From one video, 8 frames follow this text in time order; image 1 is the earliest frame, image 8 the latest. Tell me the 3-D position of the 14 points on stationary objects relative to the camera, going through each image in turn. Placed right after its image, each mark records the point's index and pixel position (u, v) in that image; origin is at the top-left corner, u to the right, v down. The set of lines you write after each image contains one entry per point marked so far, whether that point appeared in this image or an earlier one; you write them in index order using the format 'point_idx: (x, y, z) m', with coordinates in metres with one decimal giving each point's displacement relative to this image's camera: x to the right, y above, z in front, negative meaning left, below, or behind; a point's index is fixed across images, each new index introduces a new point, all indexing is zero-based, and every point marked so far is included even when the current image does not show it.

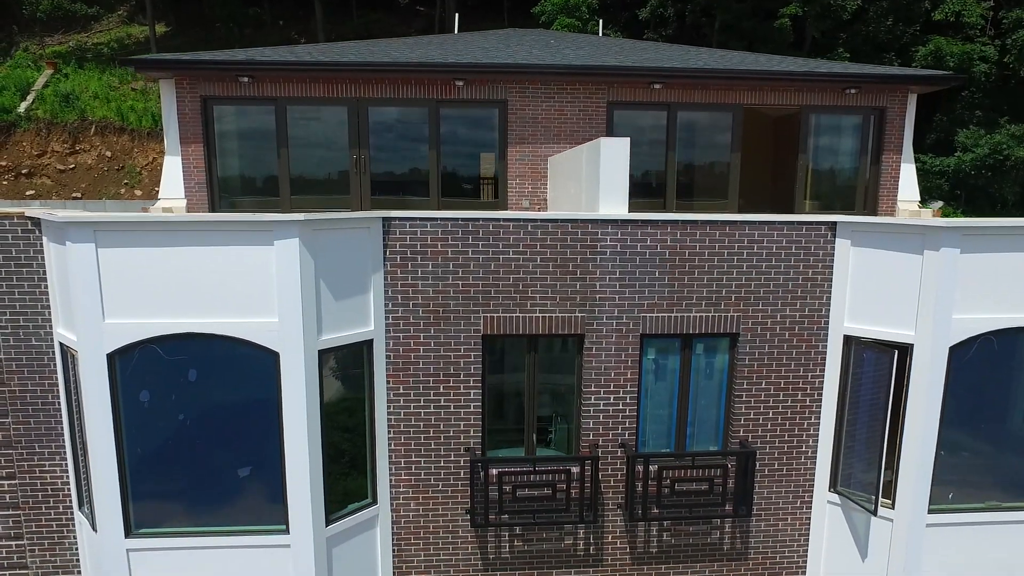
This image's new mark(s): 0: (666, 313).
0: (+1.4, -0.2, +6.6) m
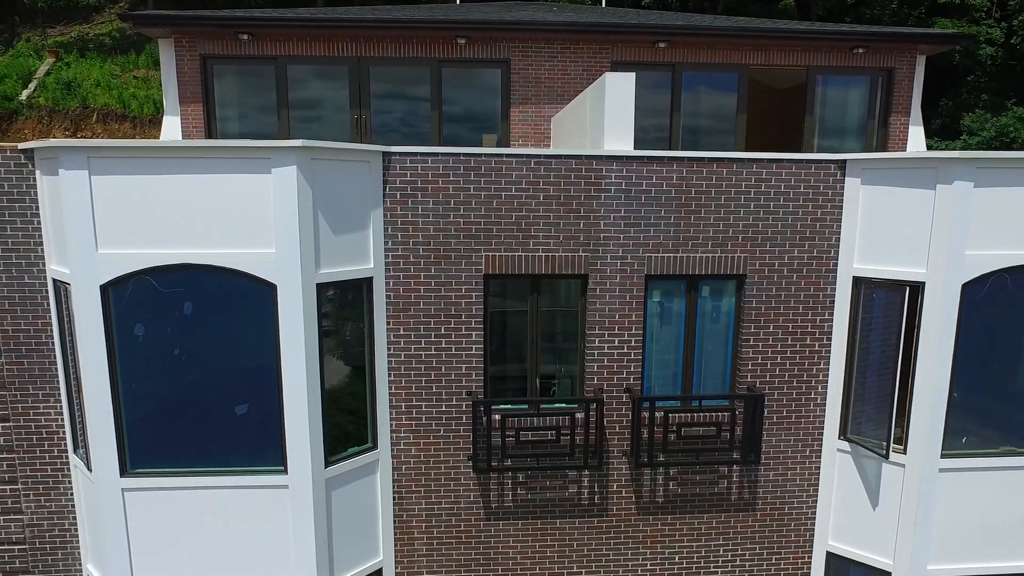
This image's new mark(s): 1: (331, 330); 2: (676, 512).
0: (+1.4, +0.3, +6.5) m
1: (-1.4, -0.7, +6.1) m
2: (+1.5, -2.1, +6.9) m
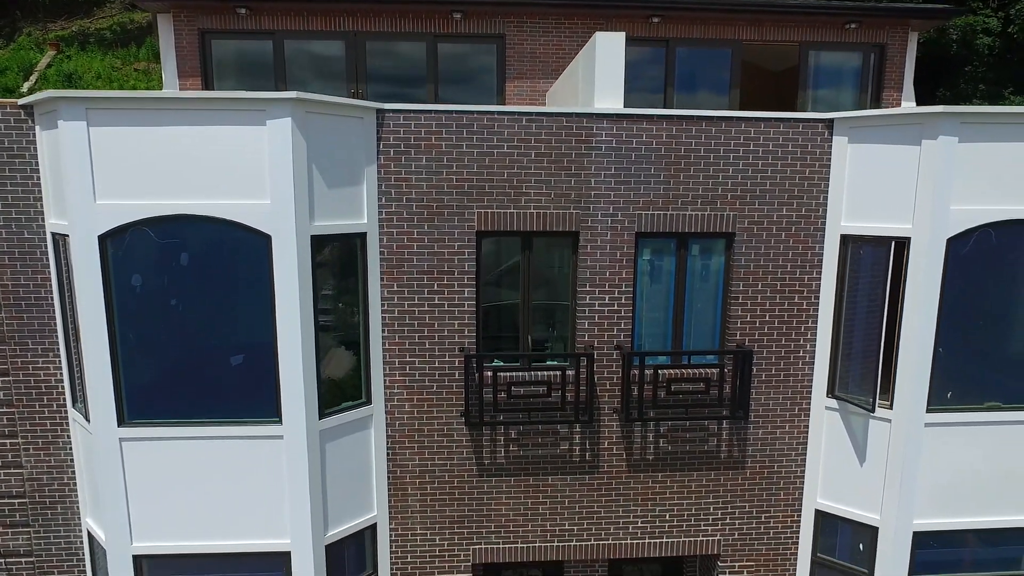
0: (+1.3, +0.7, +6.6) m
1: (-1.5, -0.3, +6.2) m
2: (+1.5, -1.7, +7.0) m
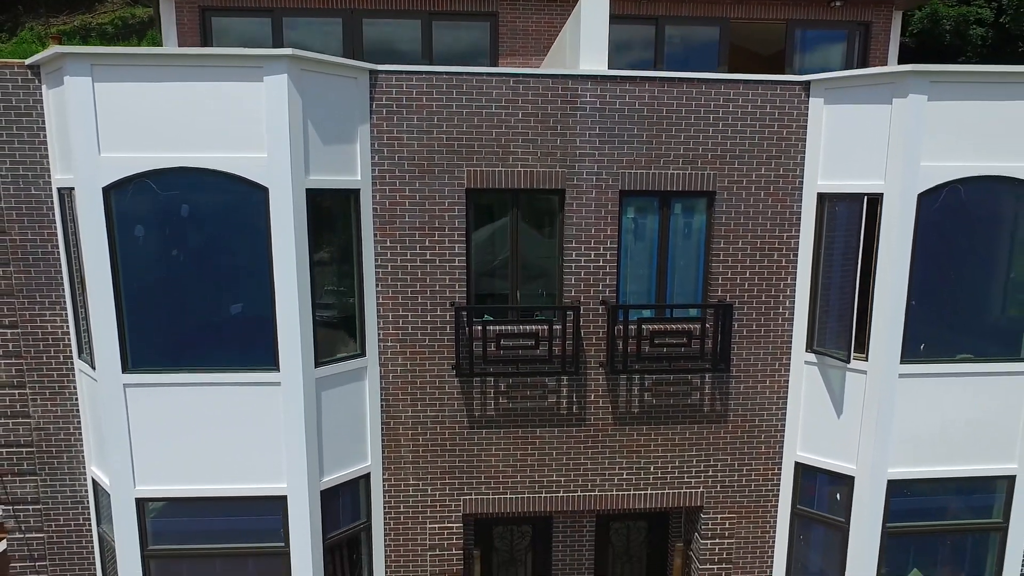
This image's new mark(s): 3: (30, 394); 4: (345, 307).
0: (+1.2, +1.1, +6.8) m
1: (-1.6, +0.1, +6.5) m
2: (+1.4, -1.3, +7.3) m
3: (-4.4, -1.0, +6.8) m
4: (-1.5, -0.2, +6.6) m
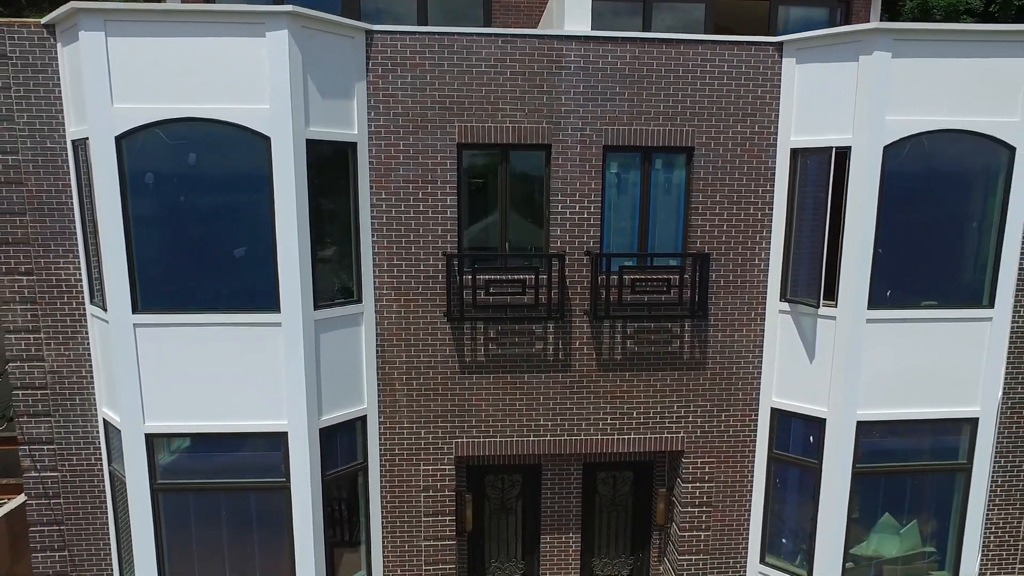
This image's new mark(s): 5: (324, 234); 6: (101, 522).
0: (+1.1, +1.6, +7.2) m
1: (-1.7, +0.6, +6.8) m
2: (+1.3, -0.8, +7.7) m
3: (-4.5, -0.5, +7.2) m
4: (-1.6, +0.3, +7.0) m
5: (-1.7, +0.5, +6.8) m
6: (-4.2, -2.4, +7.6) m
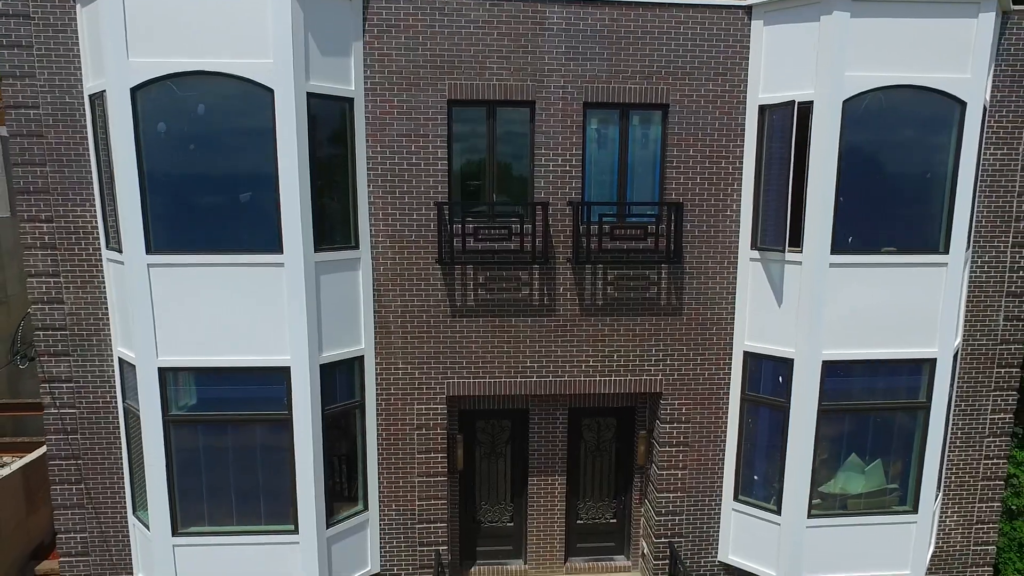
0: (+1.0, +2.1, +7.7) m
1: (-1.8, +1.2, +7.4) m
2: (+1.1, -0.3, +8.2) m
3: (-4.7, +0.1, +7.7) m
4: (-1.7, +0.9, +7.5) m
5: (-1.9, +1.0, +7.4) m
6: (-4.3, -1.8, +8.1) m
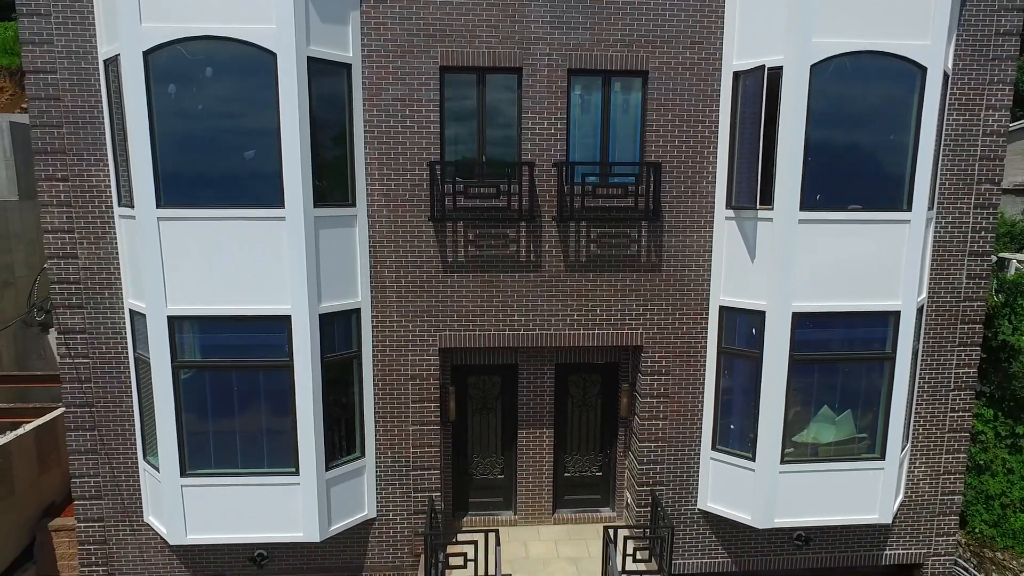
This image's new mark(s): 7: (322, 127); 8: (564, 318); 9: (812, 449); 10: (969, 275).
0: (+0.8, +2.6, +8.2) m
1: (-2.0, +1.6, +7.9) m
2: (+1.0, +0.2, +8.7) m
3: (-4.8, +0.6, +8.2) m
4: (-1.9, +1.4, +8.0) m
5: (-2.0, +1.5, +7.9) m
6: (-4.5, -1.3, +8.6) m
7: (-2.0, +1.7, +7.8) m
8: (+0.6, -0.4, +8.8) m
9: (+3.6, -1.9, +8.8) m
10: (+5.6, +0.2, +9.1) m
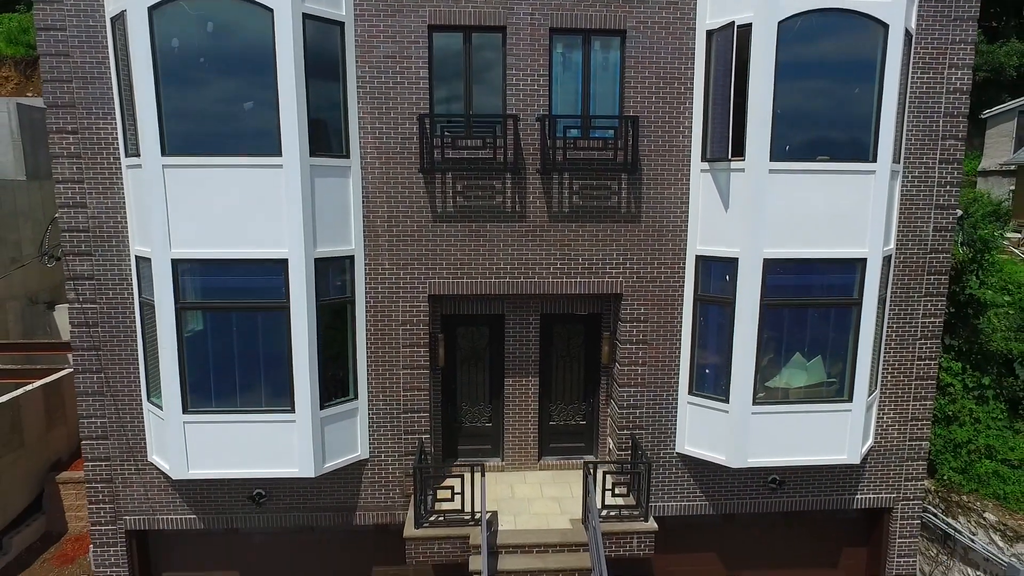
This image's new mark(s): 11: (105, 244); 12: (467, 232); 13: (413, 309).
0: (+0.7, +3.2, +8.7) m
1: (-2.2, +2.3, +8.3) m
2: (+0.8, +0.8, +9.1) m
3: (-5.0, +1.2, +8.7) m
4: (-2.0, +2.0, +8.5) m
5: (-2.2, +2.1, +8.3) m
6: (-4.6, -0.7, +9.1) m
7: (-2.2, +2.3, +8.3) m
8: (+0.4, +0.3, +9.2) m
9: (+3.4, -1.3, +9.3) m
10: (+5.4, +0.8, +9.5) m
11: (-4.8, +0.5, +8.8) m
12: (-0.6, +0.7, +9.0) m
13: (-1.2, -0.3, +9.2) m
